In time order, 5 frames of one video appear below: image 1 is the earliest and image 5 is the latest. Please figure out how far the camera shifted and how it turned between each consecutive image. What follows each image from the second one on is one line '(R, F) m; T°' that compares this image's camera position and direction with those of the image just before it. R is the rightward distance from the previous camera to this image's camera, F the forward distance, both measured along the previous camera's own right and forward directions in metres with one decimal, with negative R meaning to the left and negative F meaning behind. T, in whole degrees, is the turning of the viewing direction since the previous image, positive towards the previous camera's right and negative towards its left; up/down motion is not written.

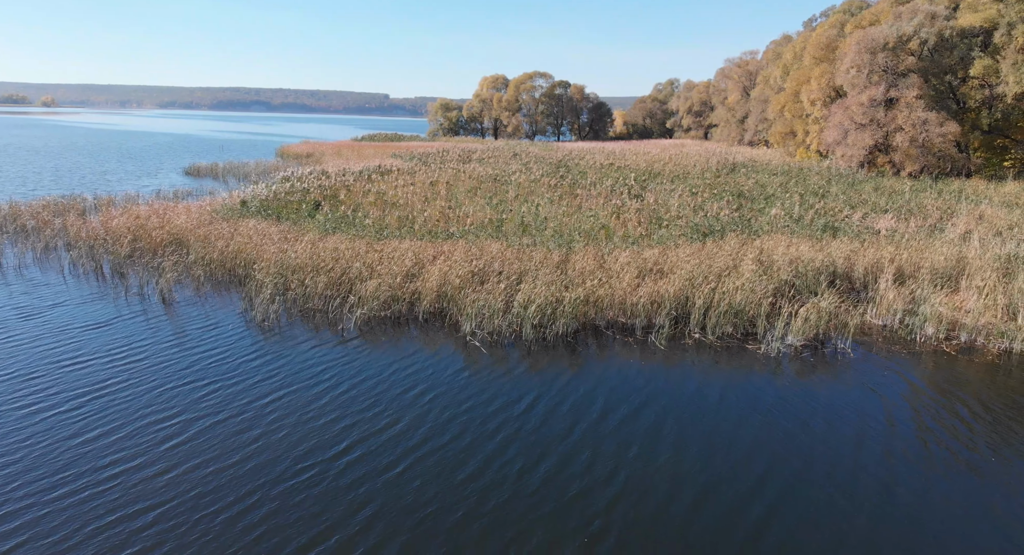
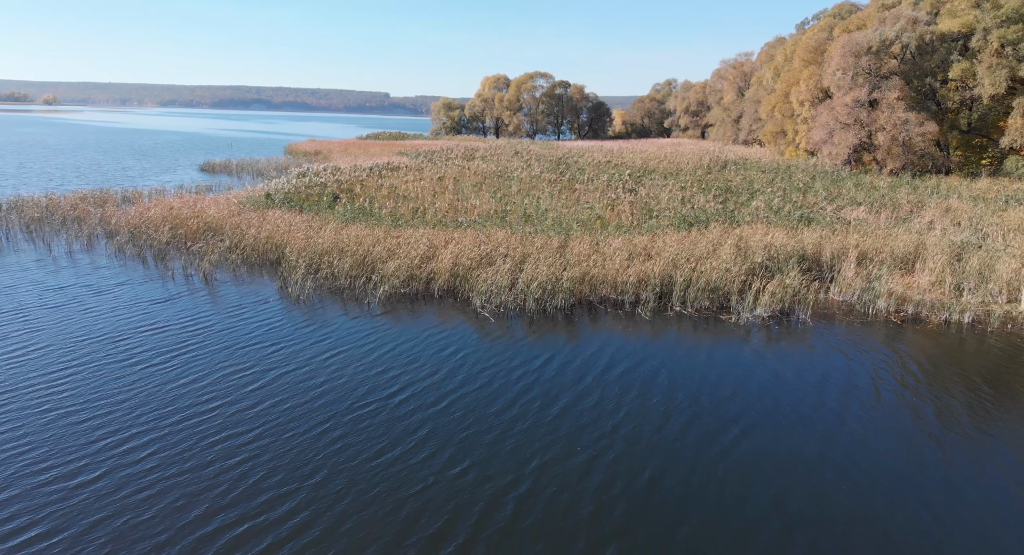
(-0.1, -1.4) m; 0°
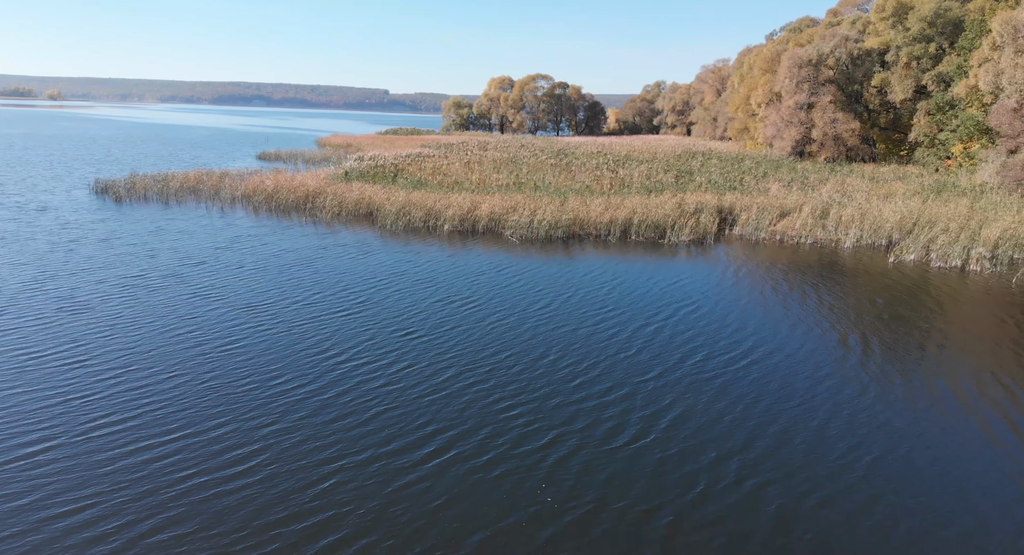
(-0.6, -6.5) m; 0°
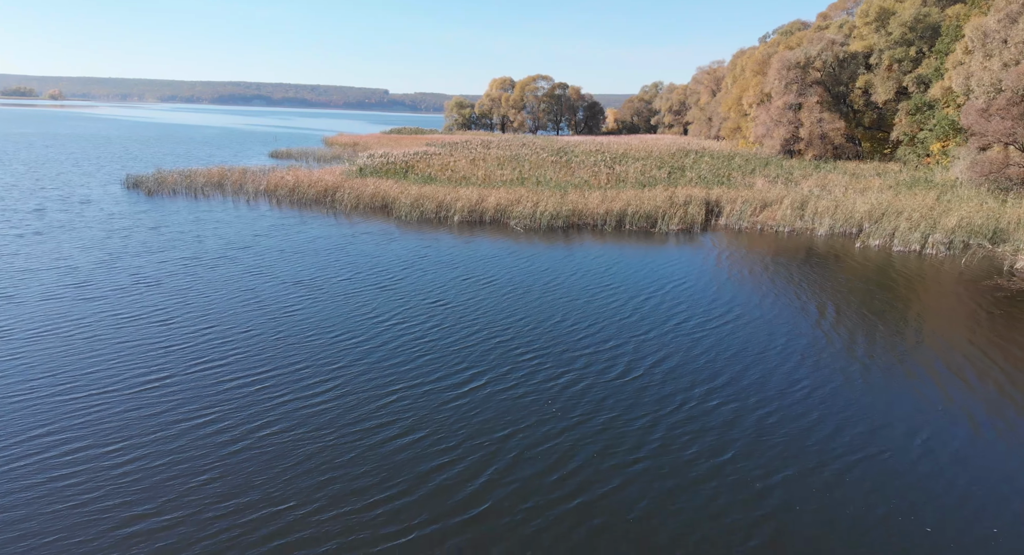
(-0.2, -1.7) m; 0°
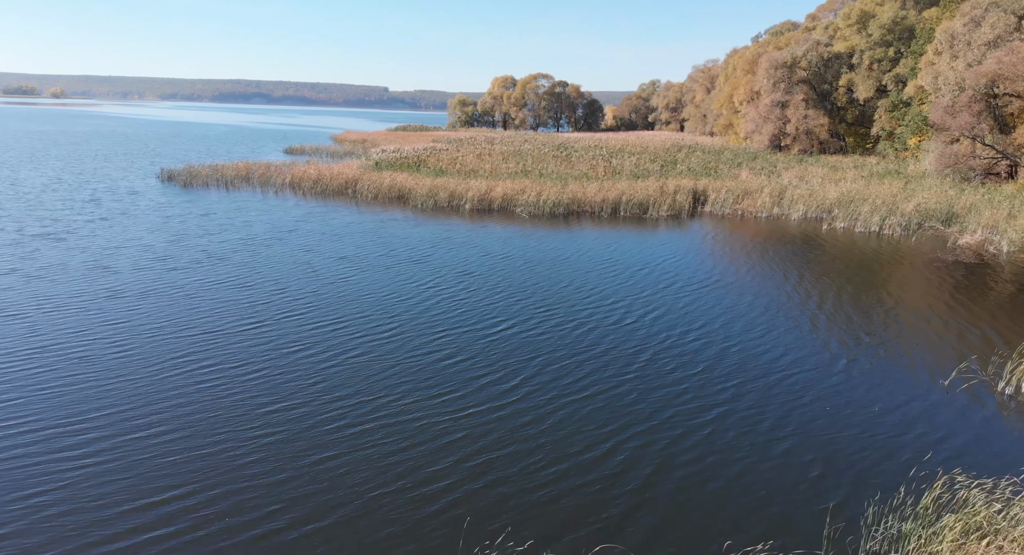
(-0.2, -2.2) m; 0°
